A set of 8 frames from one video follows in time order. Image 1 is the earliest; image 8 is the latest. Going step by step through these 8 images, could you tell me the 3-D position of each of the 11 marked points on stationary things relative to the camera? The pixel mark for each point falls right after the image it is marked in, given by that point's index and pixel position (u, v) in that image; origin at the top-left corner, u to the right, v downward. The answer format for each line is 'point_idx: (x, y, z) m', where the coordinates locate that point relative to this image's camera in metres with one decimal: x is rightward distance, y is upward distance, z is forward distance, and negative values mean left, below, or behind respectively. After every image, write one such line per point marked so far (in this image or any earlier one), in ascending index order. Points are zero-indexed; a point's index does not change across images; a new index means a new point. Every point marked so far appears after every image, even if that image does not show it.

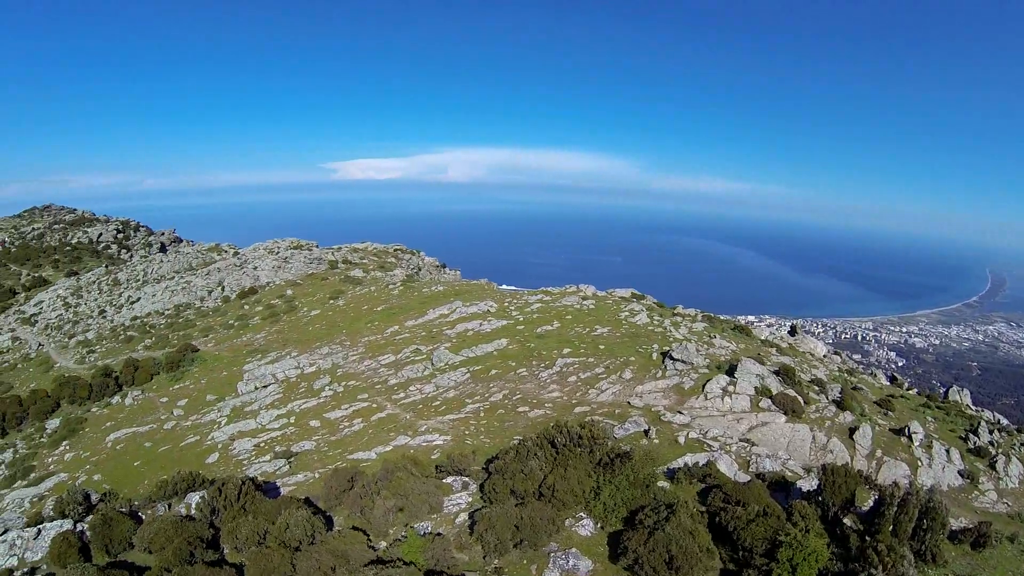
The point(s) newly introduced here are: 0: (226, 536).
0: (-7.5, -6.4, +19.8) m
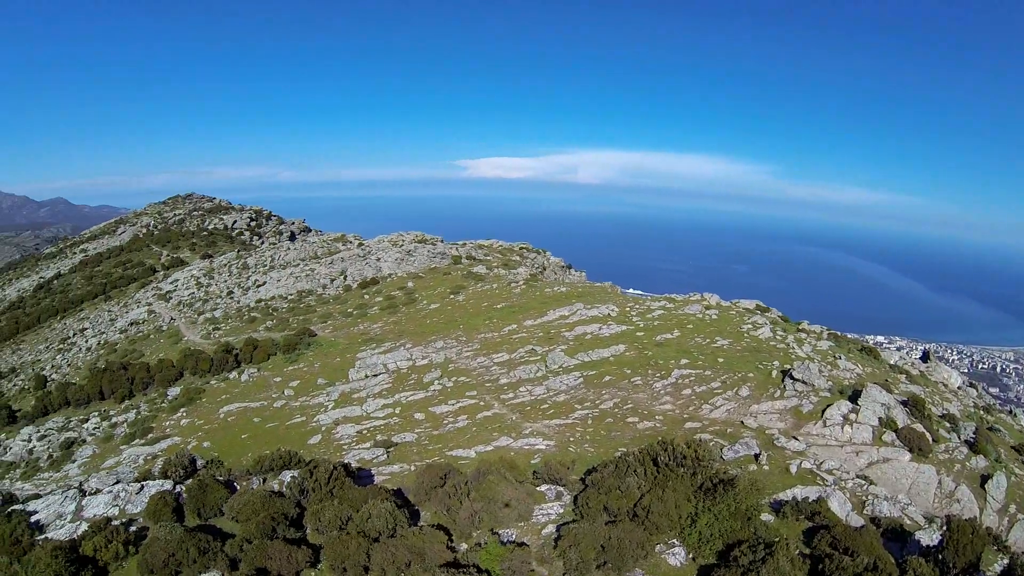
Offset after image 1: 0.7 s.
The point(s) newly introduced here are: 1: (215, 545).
0: (-5.3, -6.0, +20.0) m
1: (-6.9, -6.0, +17.7) m
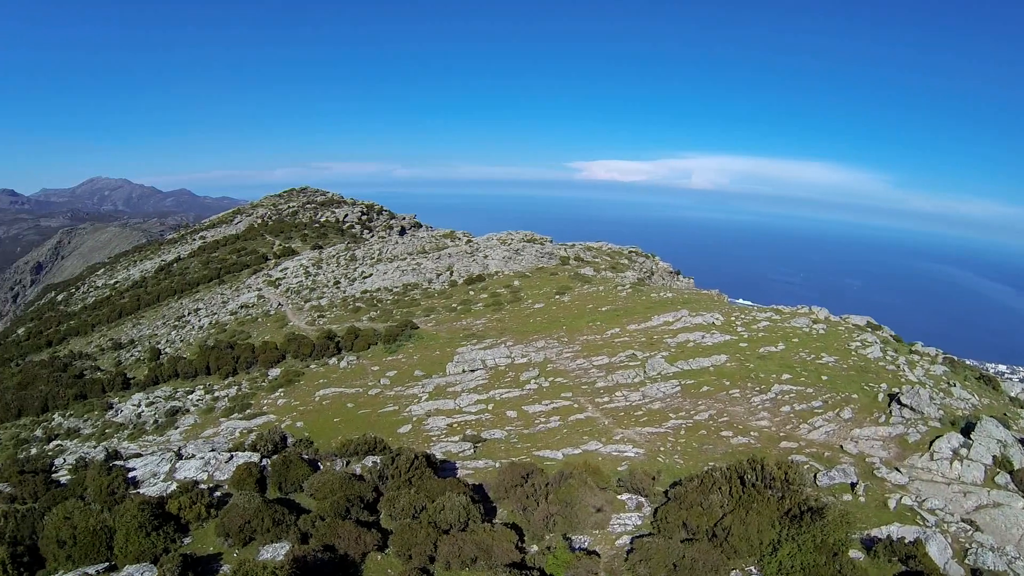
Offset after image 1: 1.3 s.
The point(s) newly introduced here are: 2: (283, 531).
0: (-3.4, -5.7, +20.3) m
1: (-5.3, -5.5, +18.3) m
2: (-5.1, -5.5, +17.3) m
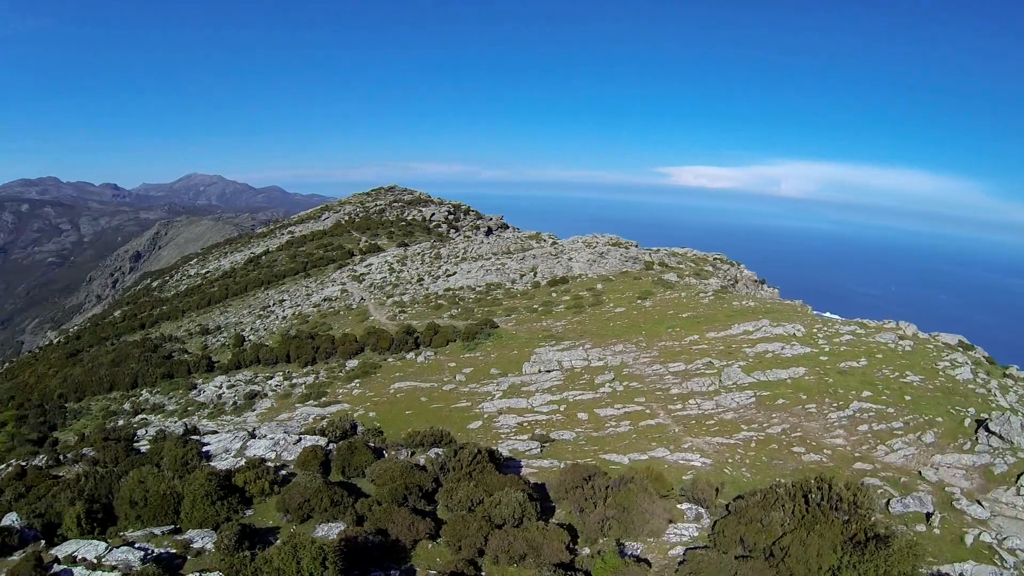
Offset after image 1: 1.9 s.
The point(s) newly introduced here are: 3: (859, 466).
0: (-1.9, -5.5, +20.6) m
1: (-4.1, -5.3, +18.9) m
2: (-4.0, -5.2, +17.9) m
3: (+9.0, -4.6, +19.7) m
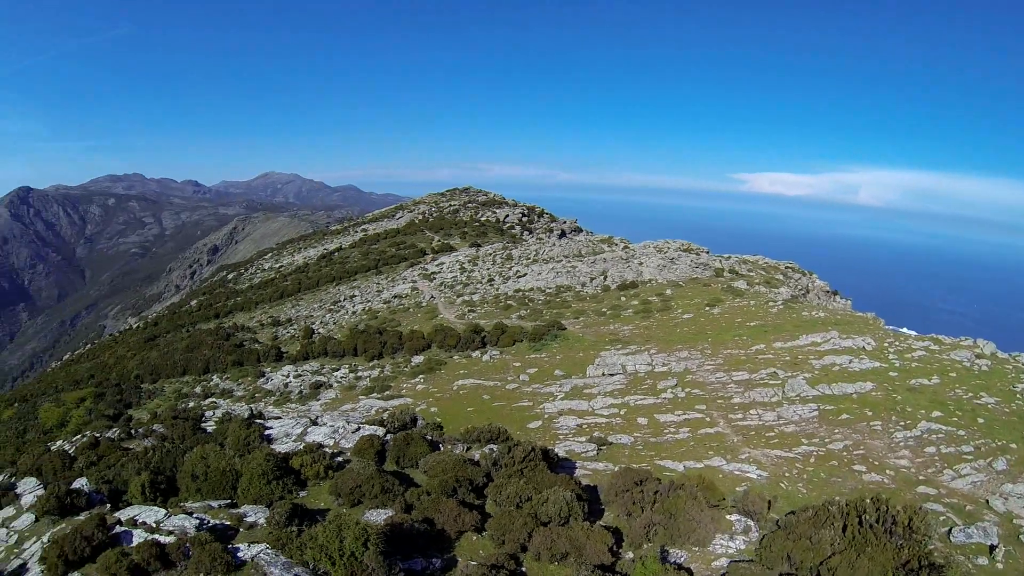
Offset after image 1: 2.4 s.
0: (-0.5, -5.5, +21.0) m
1: (-2.9, -5.1, +19.6) m
2: (-3.0, -5.1, +18.6) m
3: (+10.2, -4.9, +18.9) m
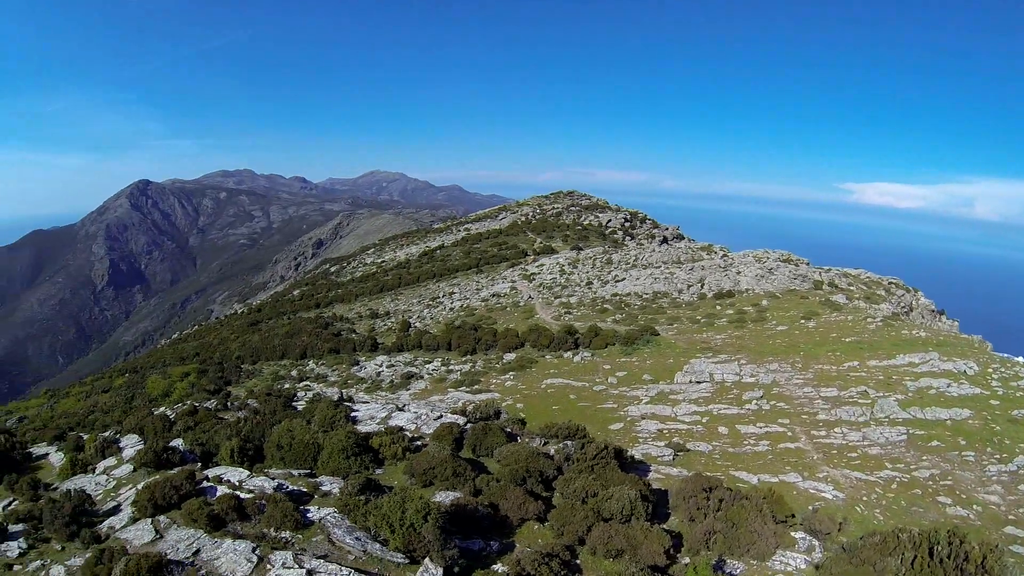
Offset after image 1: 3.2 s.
0: (+1.4, -5.5, +21.8) m
1: (-1.1, -5.1, +20.7) m
2: (-1.4, -5.0, +19.7) m
3: (+11.6, -5.5, +18.0) m
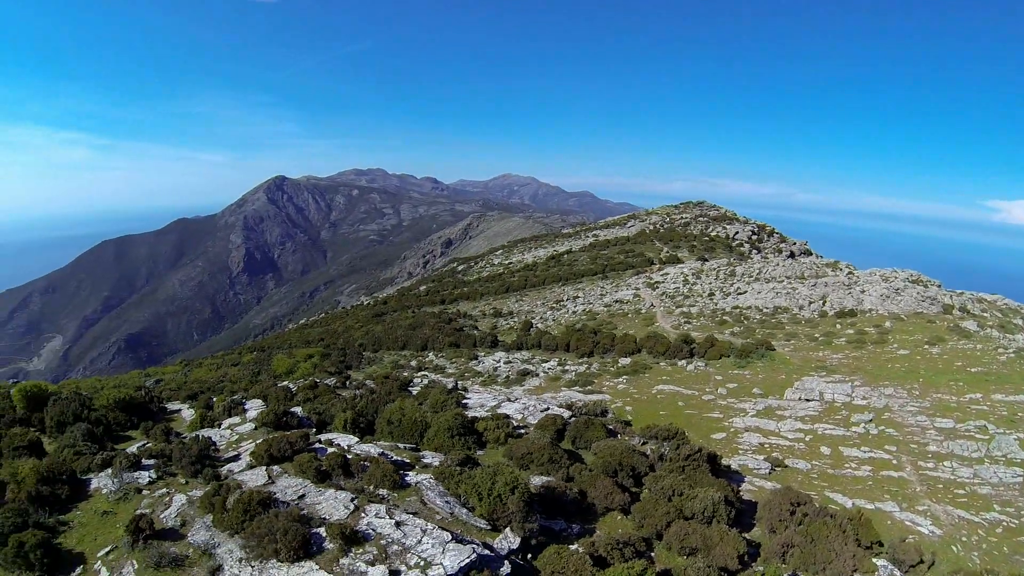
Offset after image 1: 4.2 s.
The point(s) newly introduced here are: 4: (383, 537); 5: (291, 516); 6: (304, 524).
0: (+4.0, -5.7, +22.6) m
1: (+1.4, -5.1, +21.9) m
2: (+1.0, -5.0, +21.0) m
3: (+13.5, -6.2, +17.1) m
4: (-2.7, -5.3, +16.8) m
5: (-5.0, -5.1, +17.5) m
6: (-4.6, -5.2, +17.5) m
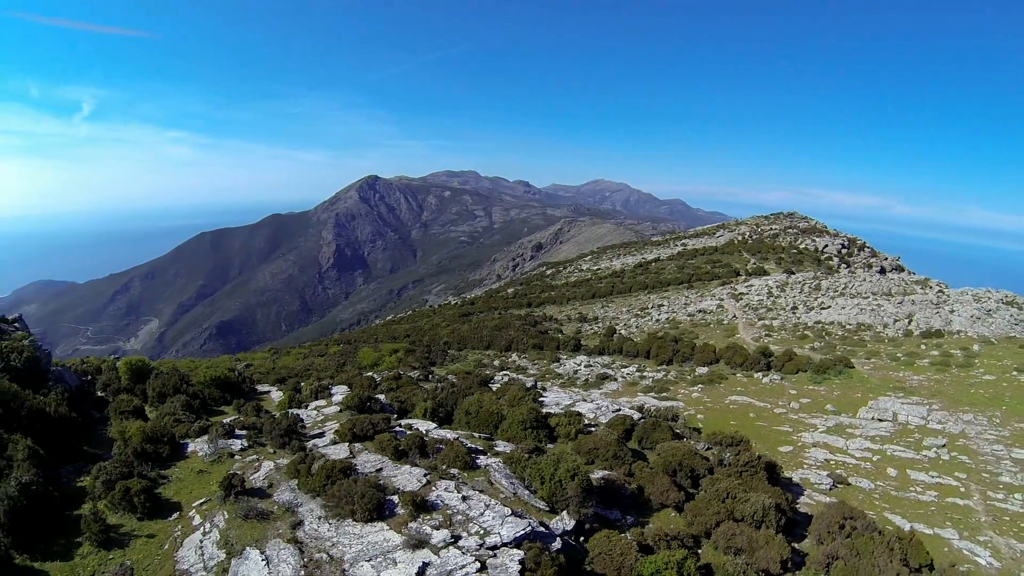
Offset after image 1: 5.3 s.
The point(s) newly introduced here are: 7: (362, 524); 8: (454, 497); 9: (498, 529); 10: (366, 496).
0: (+5.8, -6.0, +23.0) m
1: (+3.1, -5.3, +22.7) m
2: (+2.7, -5.2, +21.8) m
3: (+14.5, -6.9, +16.4) m
4: (-1.6, -5.3, +18.2) m
5: (-3.7, -5.0, +19.1) m
6: (-3.4, -5.1, +19.0) m
7: (-3.5, -5.5, +17.6) m
8: (-1.5, -5.2, +18.7) m
9: (-0.4, -5.5, +16.9) m
10: (-3.5, -5.1, +18.2) m
